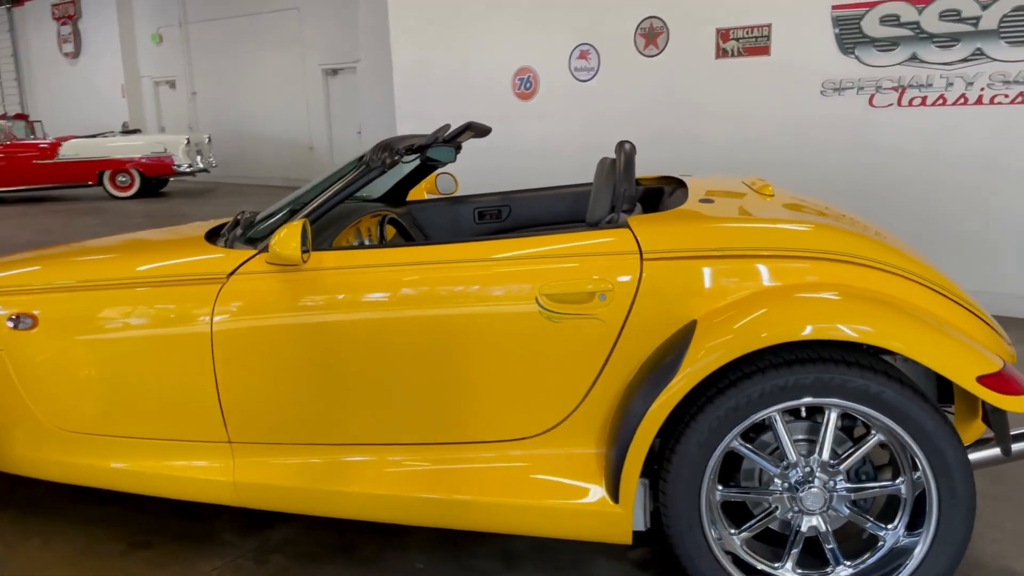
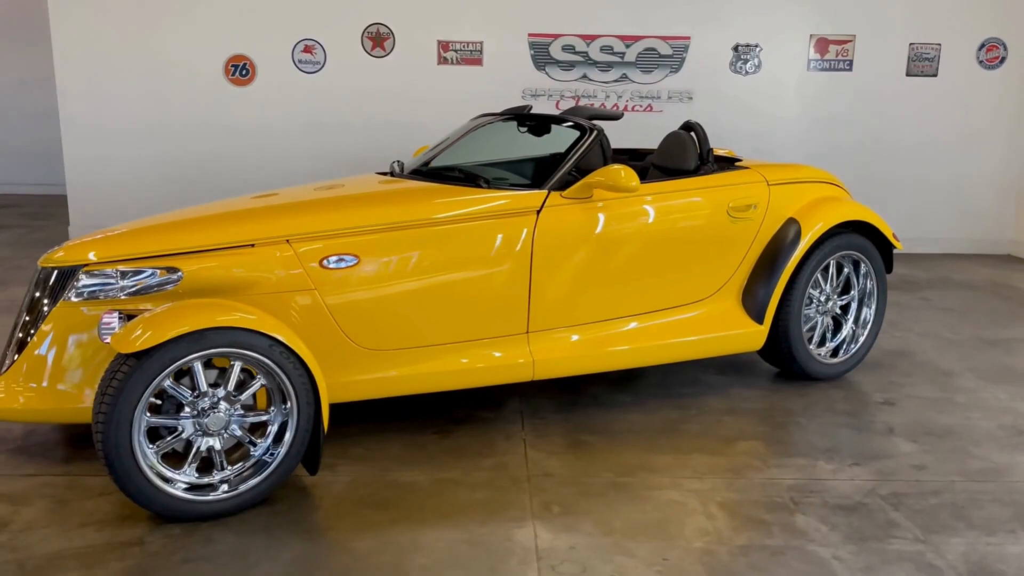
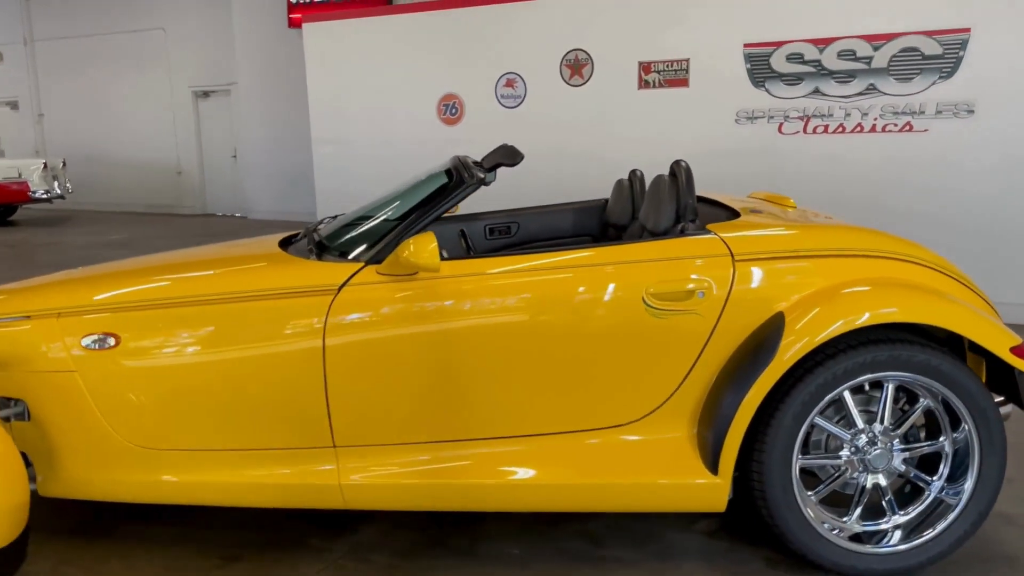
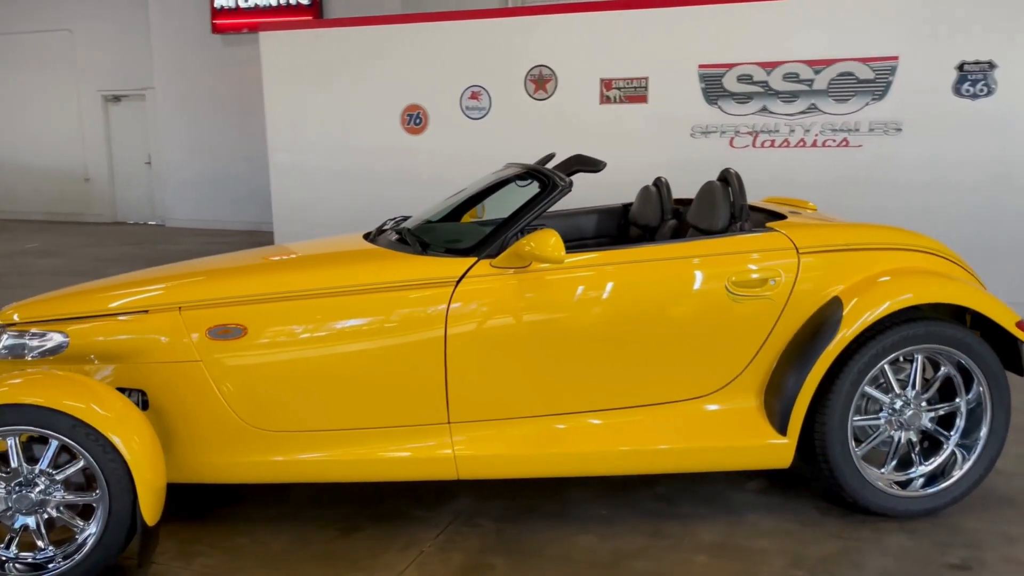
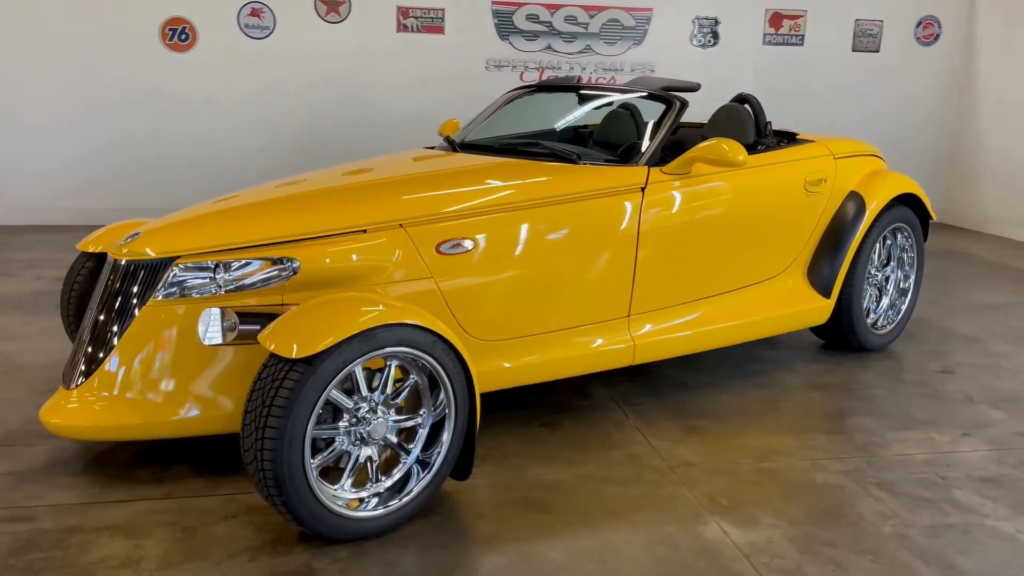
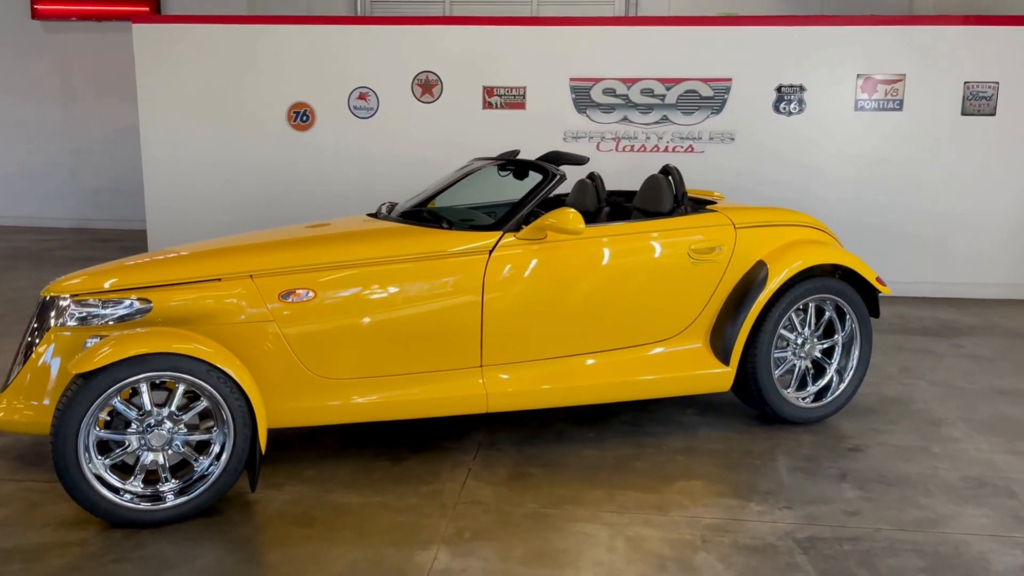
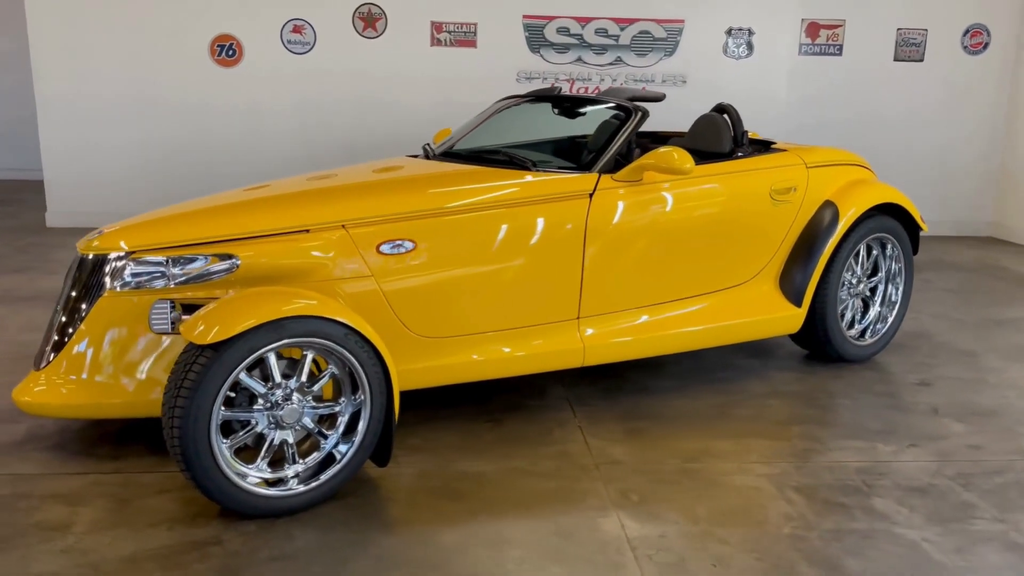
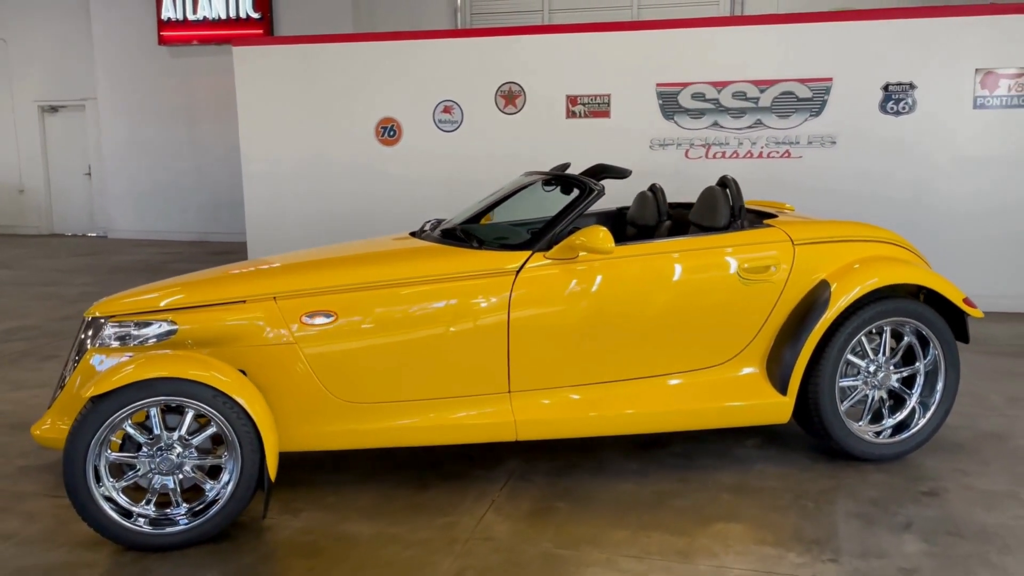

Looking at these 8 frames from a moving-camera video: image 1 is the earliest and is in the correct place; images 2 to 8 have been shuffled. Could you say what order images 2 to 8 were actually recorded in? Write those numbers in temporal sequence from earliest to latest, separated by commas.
3, 4, 8, 6, 2, 7, 5
